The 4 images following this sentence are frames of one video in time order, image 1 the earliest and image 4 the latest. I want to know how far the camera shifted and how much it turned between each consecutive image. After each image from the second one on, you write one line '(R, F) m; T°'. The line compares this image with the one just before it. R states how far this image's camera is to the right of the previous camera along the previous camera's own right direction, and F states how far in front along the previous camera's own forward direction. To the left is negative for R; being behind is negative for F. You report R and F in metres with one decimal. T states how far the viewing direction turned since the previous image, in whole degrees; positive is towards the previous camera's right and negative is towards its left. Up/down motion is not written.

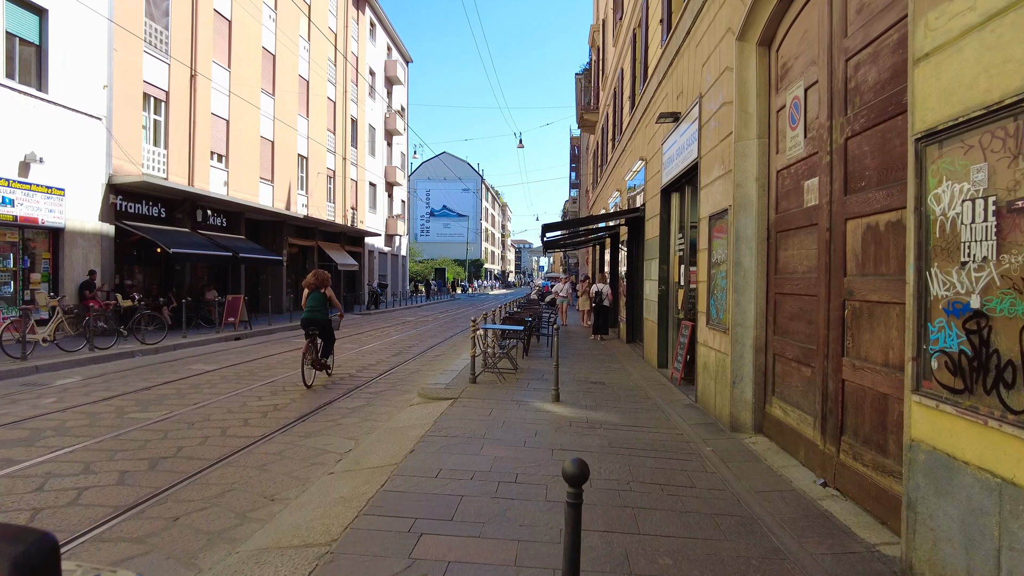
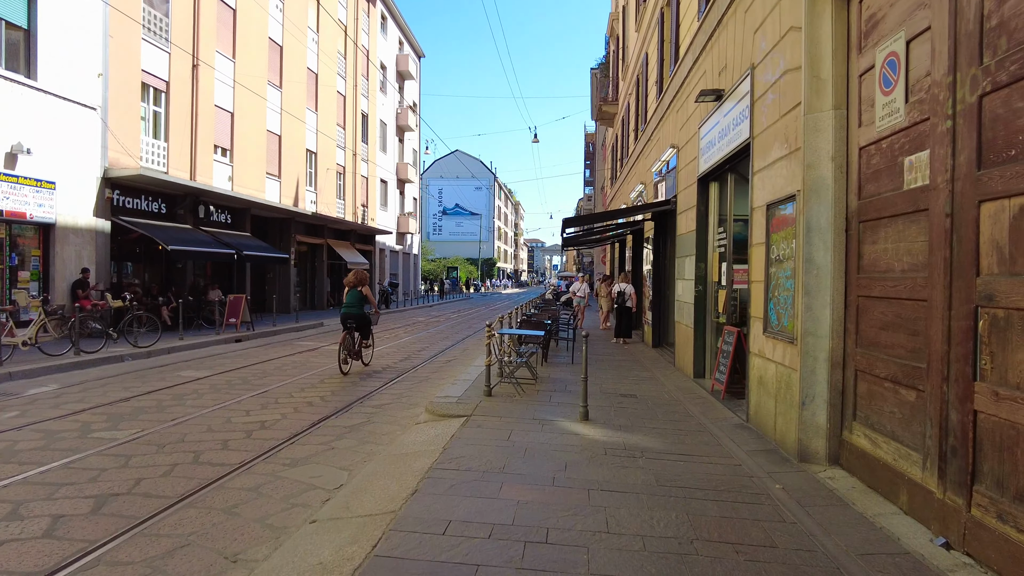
(-0.1, +1.0) m; -1°
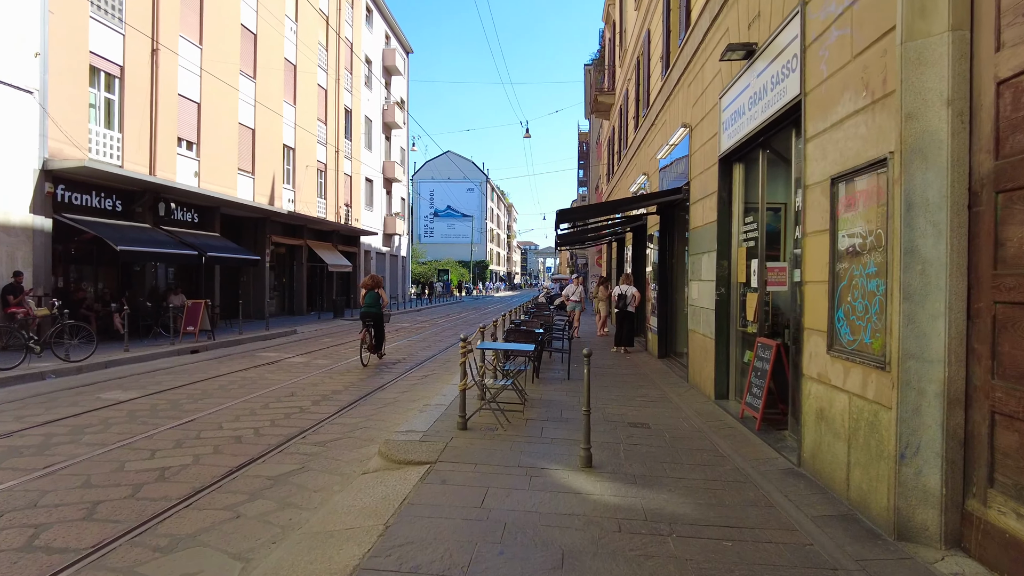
(+0.1, +1.7) m; +1°
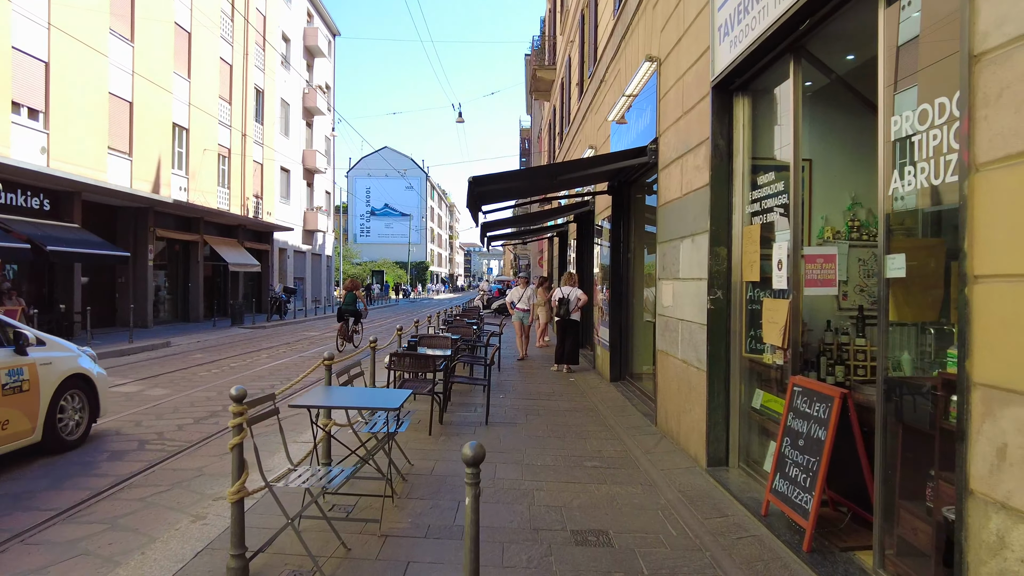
(+0.6, +3.2) m; +5°
